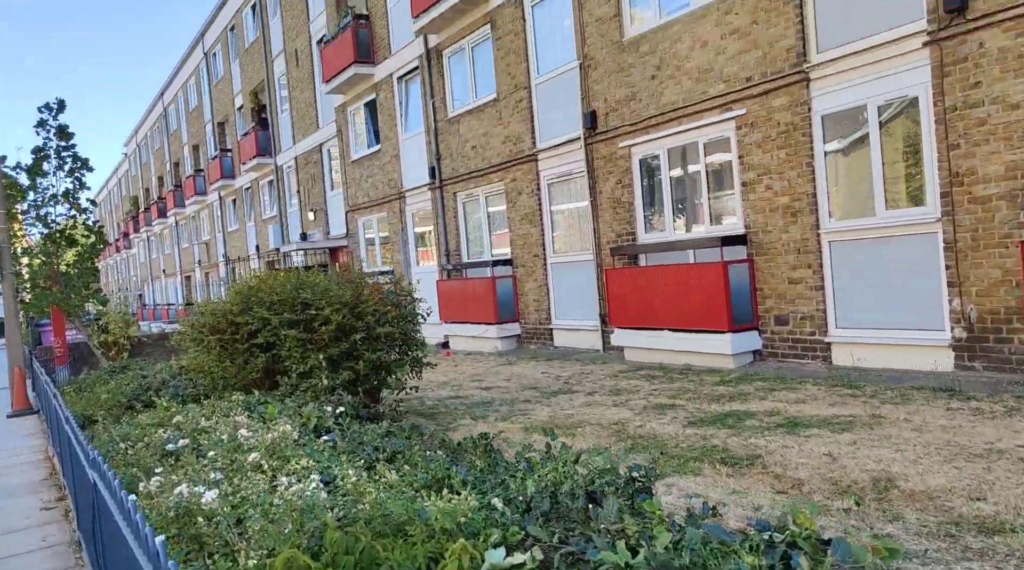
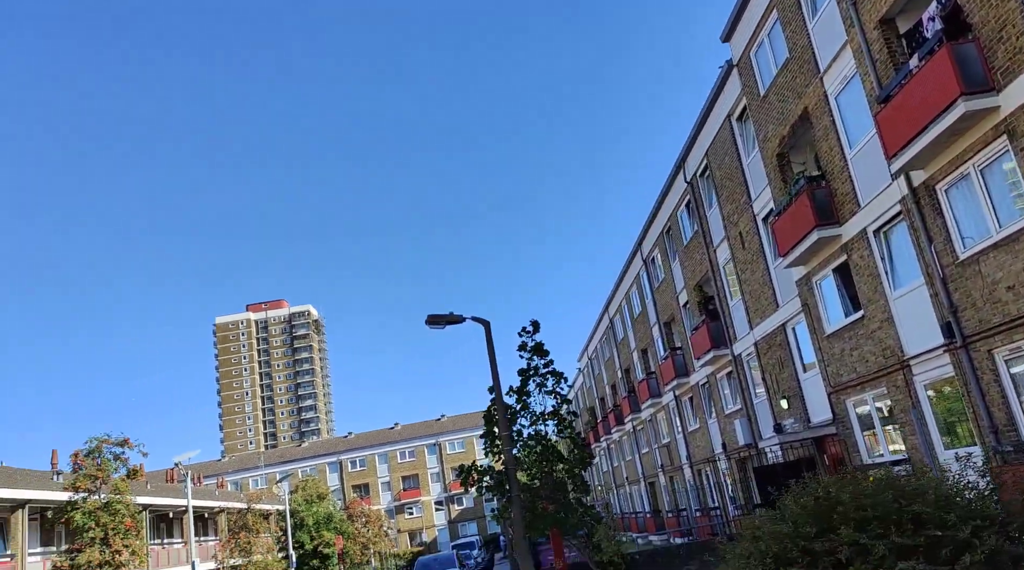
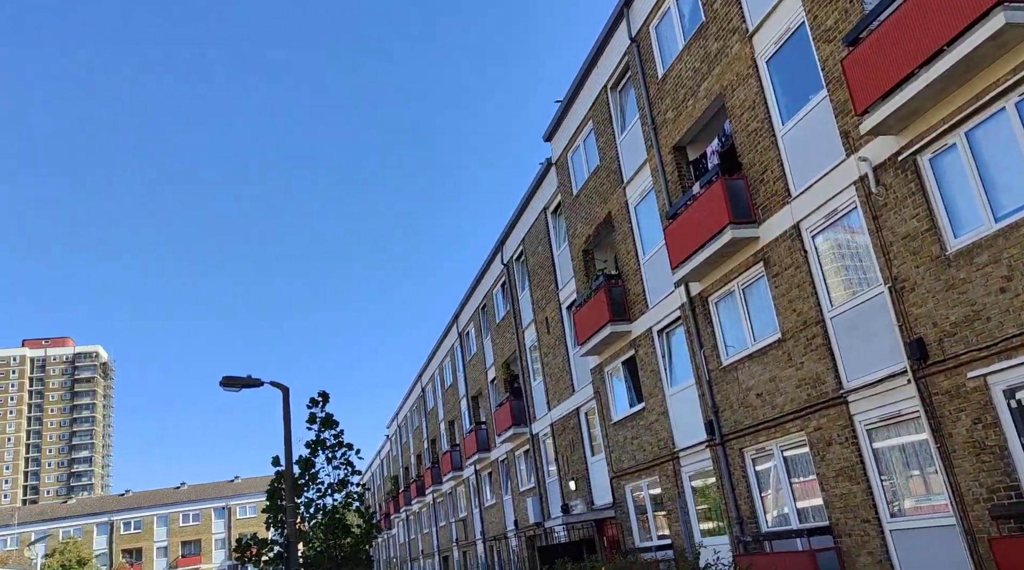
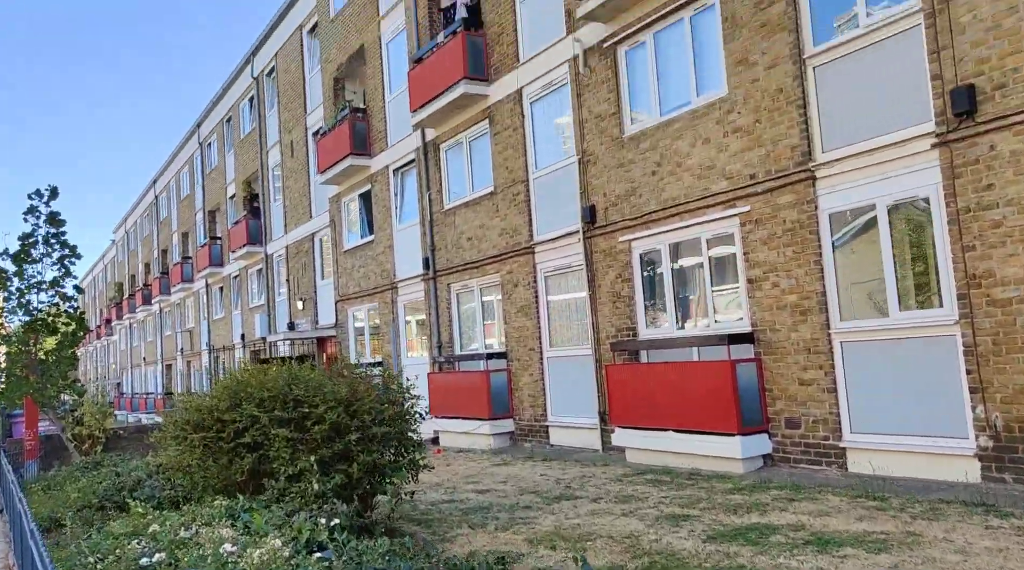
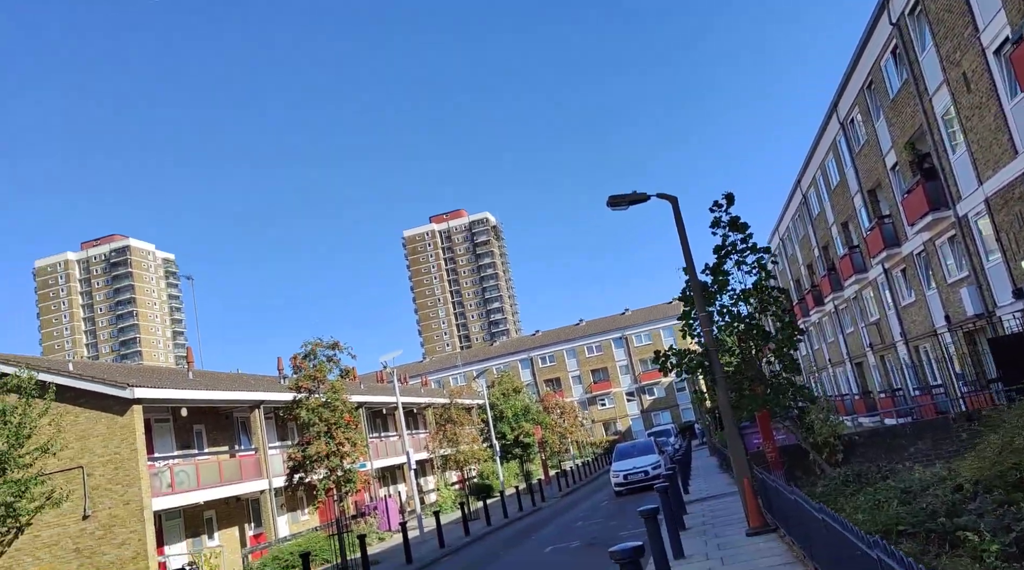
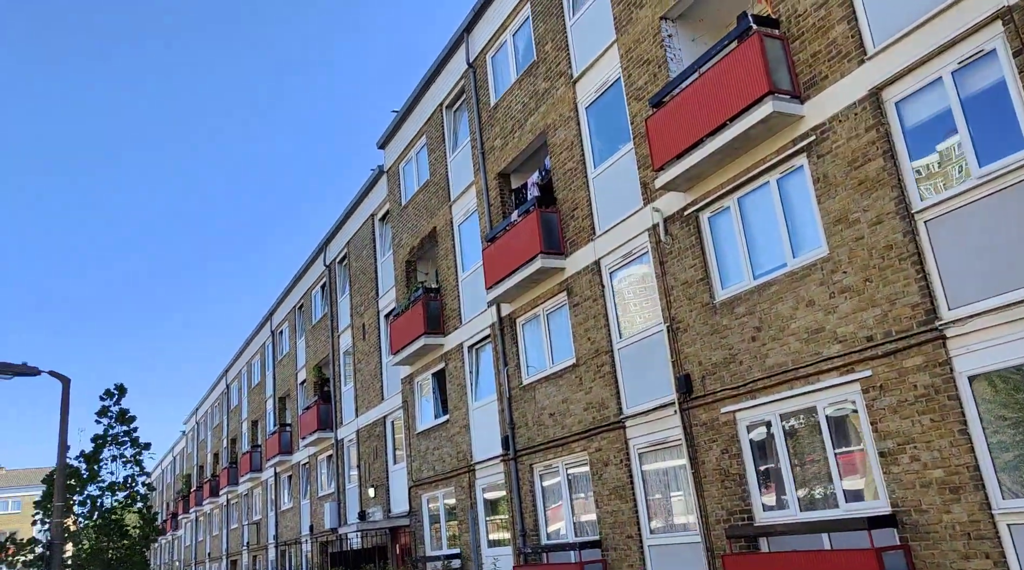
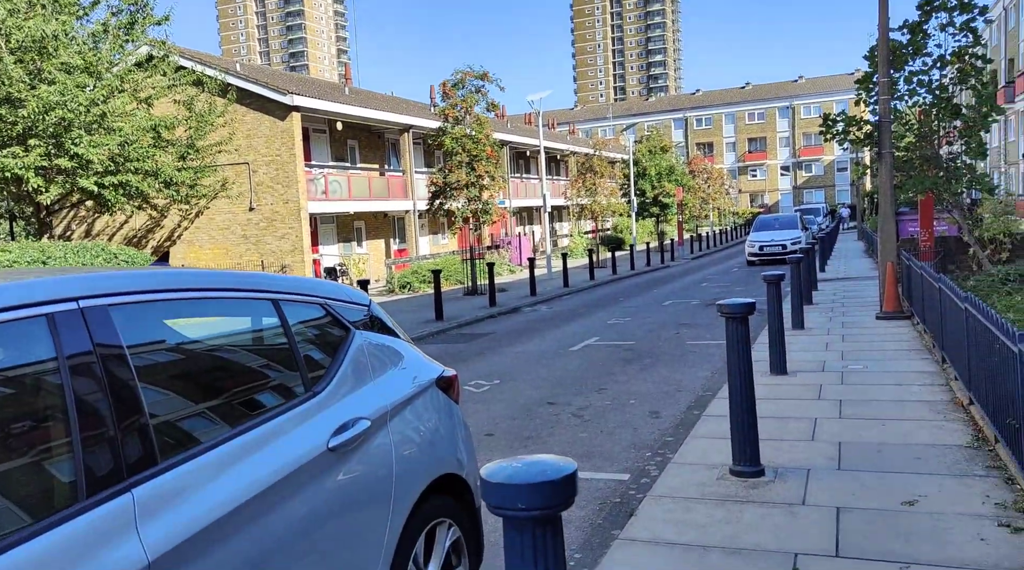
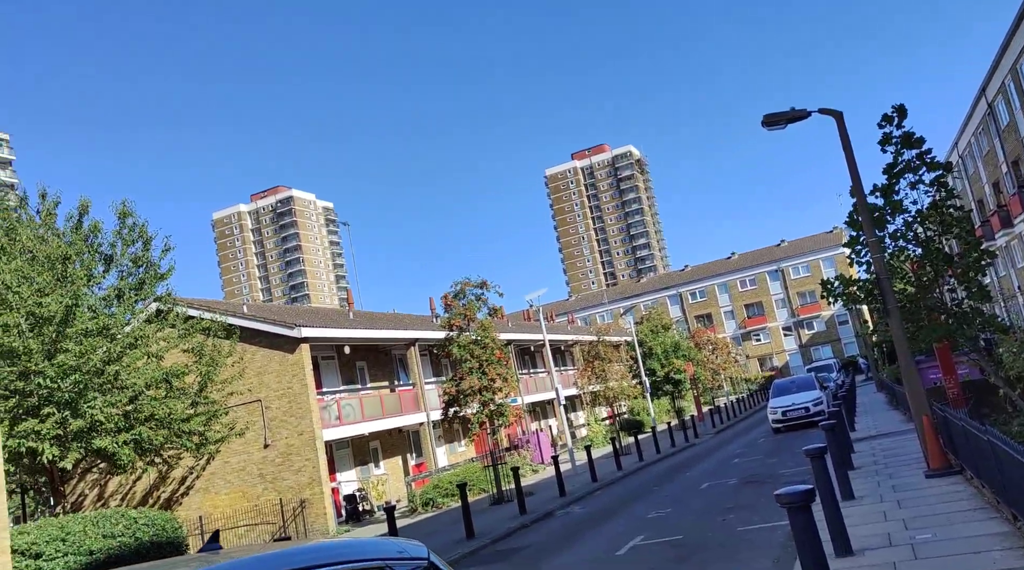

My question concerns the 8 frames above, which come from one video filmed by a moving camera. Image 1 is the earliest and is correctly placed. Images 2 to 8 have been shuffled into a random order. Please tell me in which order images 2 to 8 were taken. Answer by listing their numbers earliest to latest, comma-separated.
4, 6, 3, 2, 5, 8, 7
